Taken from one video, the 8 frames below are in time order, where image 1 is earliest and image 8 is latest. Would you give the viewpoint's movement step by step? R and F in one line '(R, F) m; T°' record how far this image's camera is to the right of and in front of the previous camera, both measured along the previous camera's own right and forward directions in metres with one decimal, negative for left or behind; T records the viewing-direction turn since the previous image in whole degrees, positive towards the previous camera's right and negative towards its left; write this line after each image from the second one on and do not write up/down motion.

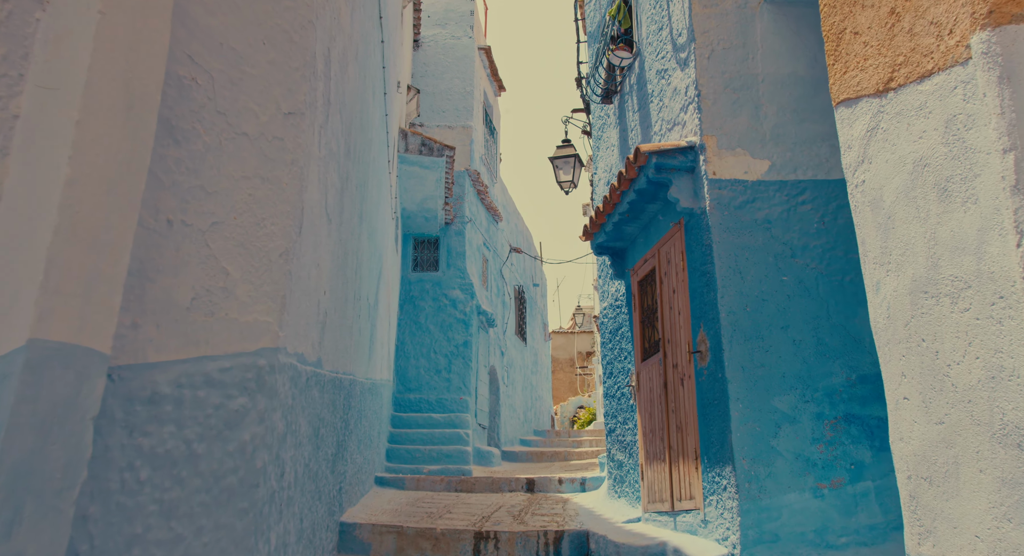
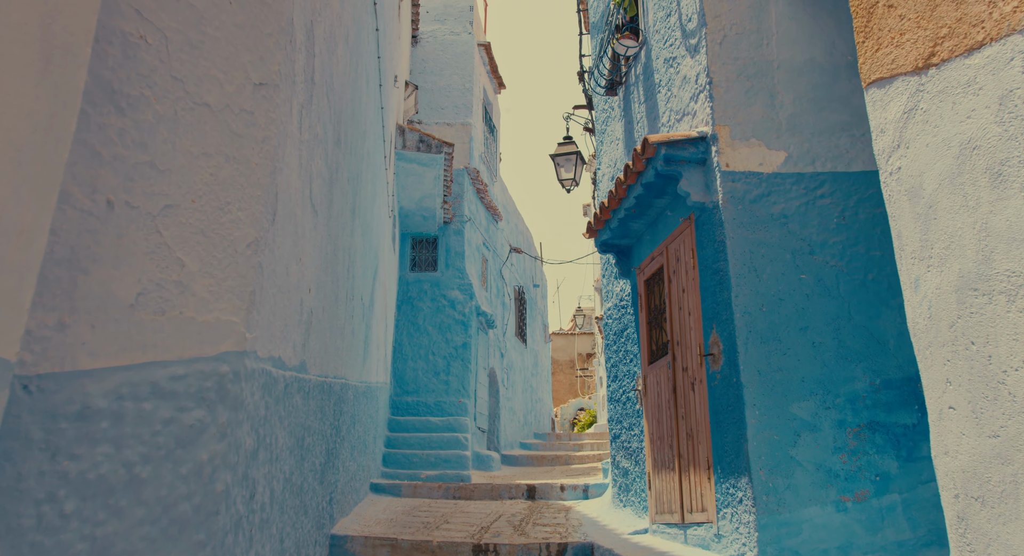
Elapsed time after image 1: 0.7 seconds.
(0.0, +0.3) m; 0°
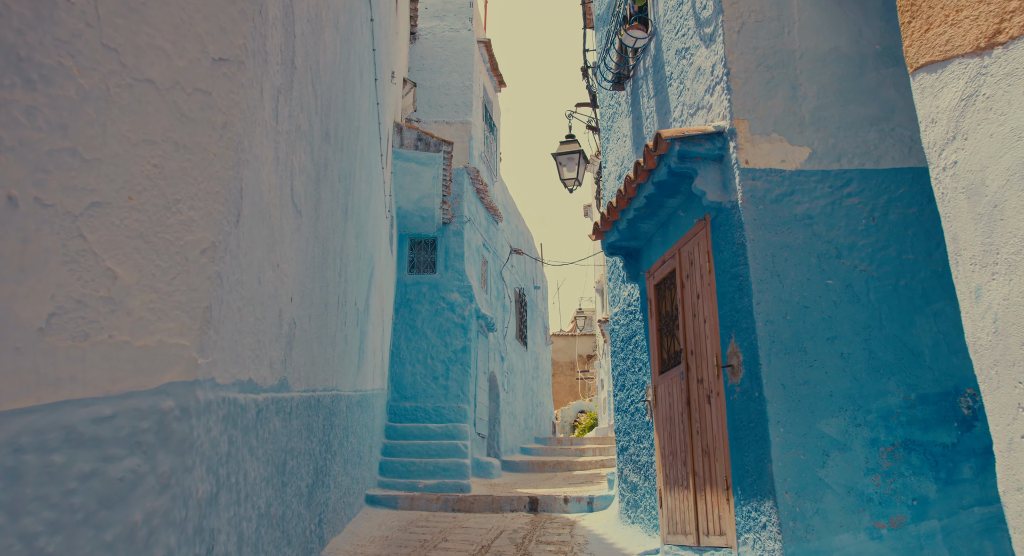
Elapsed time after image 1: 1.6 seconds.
(0.0, +0.3) m; 0°
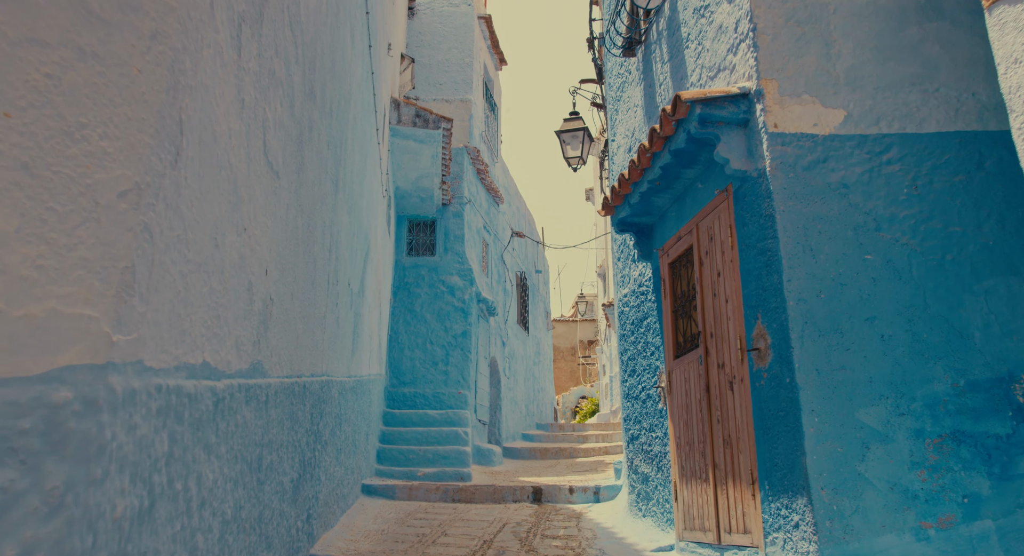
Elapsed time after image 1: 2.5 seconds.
(0.0, +0.4) m; 0°
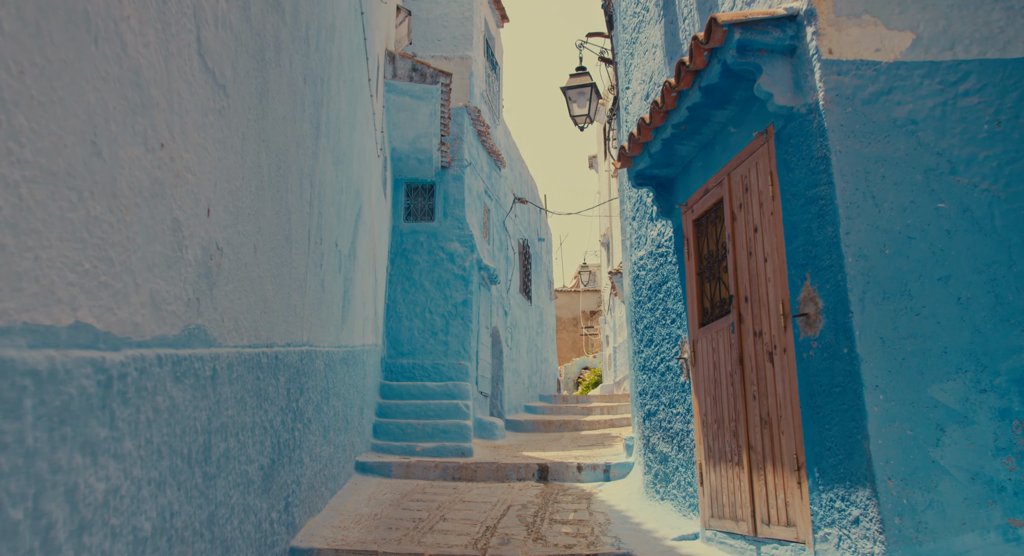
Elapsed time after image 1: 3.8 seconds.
(0.0, +0.6) m; 0°
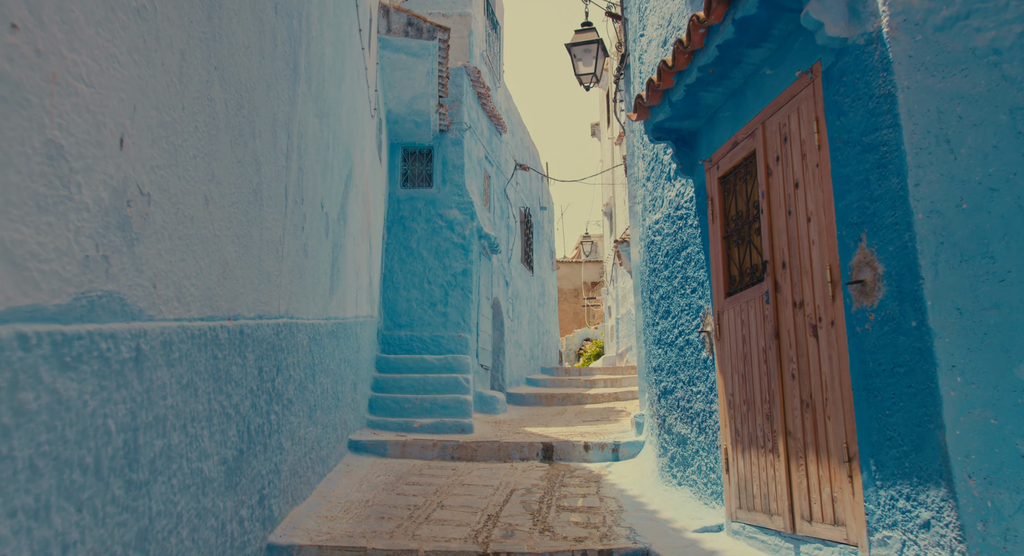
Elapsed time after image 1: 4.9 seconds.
(0.0, +0.5) m; 0°
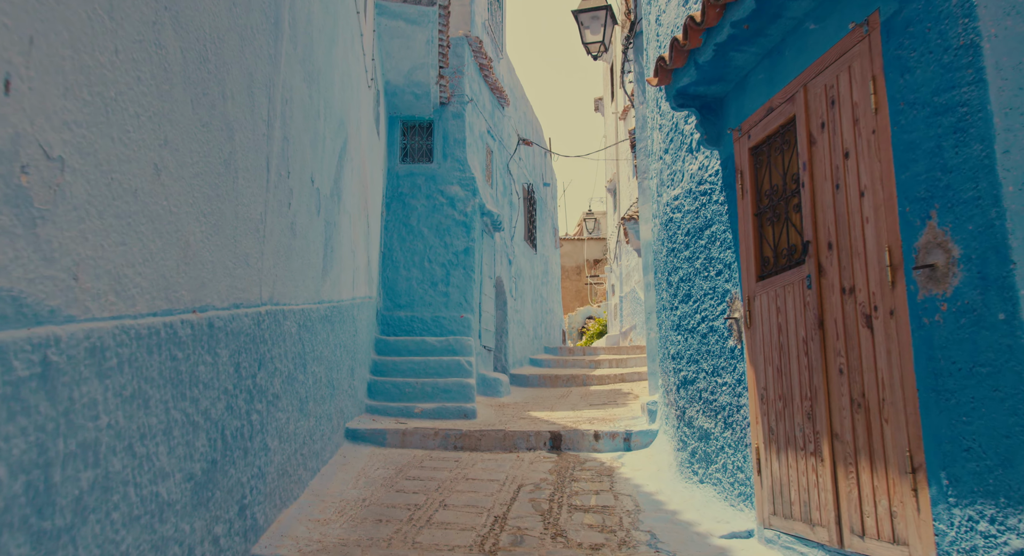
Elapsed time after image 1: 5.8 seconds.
(0.0, +0.4) m; 0°
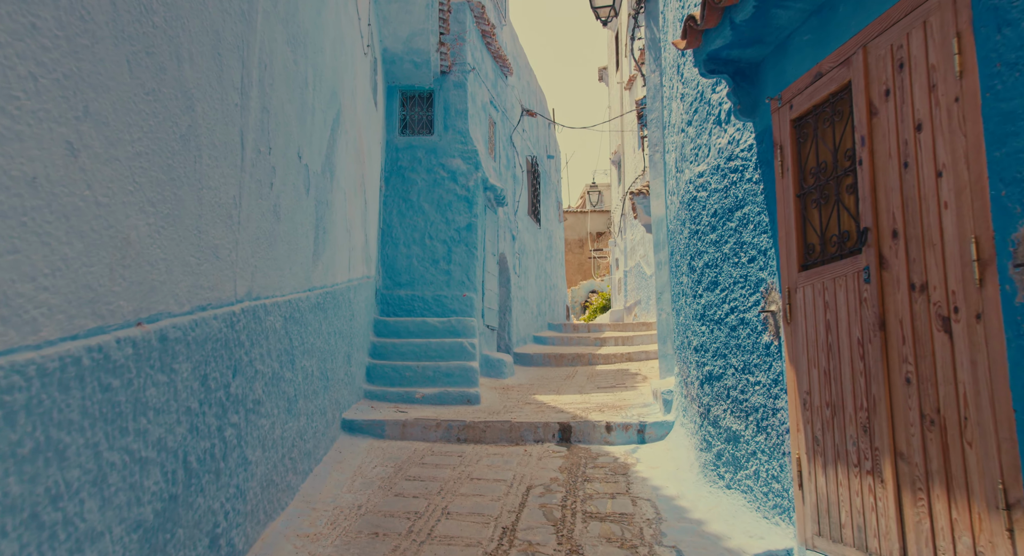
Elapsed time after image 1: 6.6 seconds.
(0.0, +0.4) m; 0°
